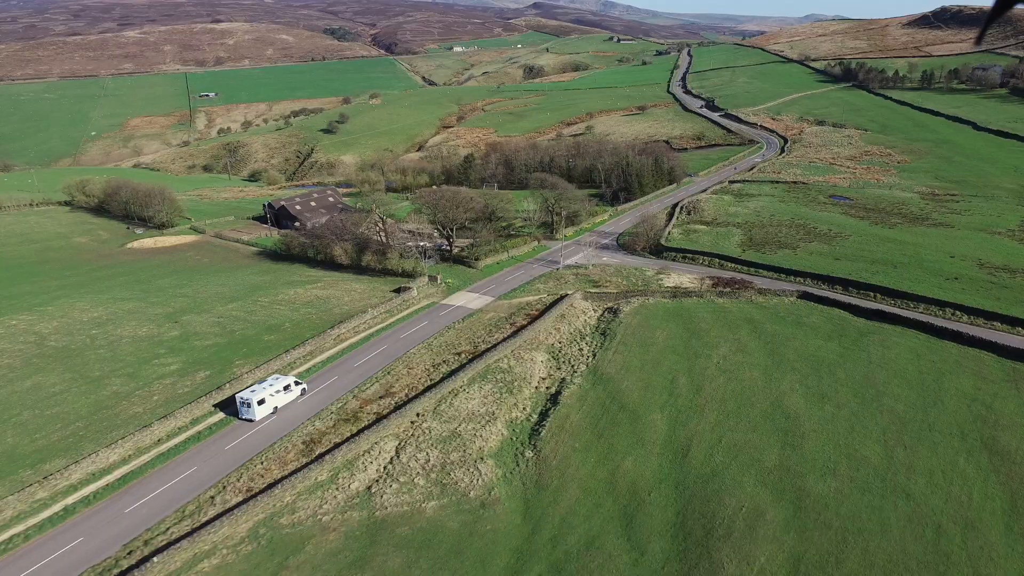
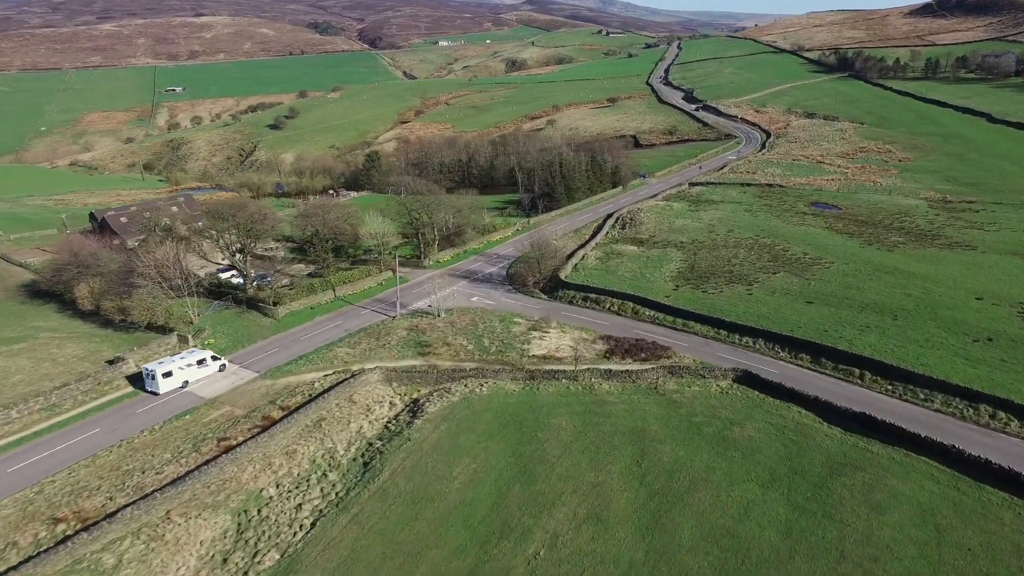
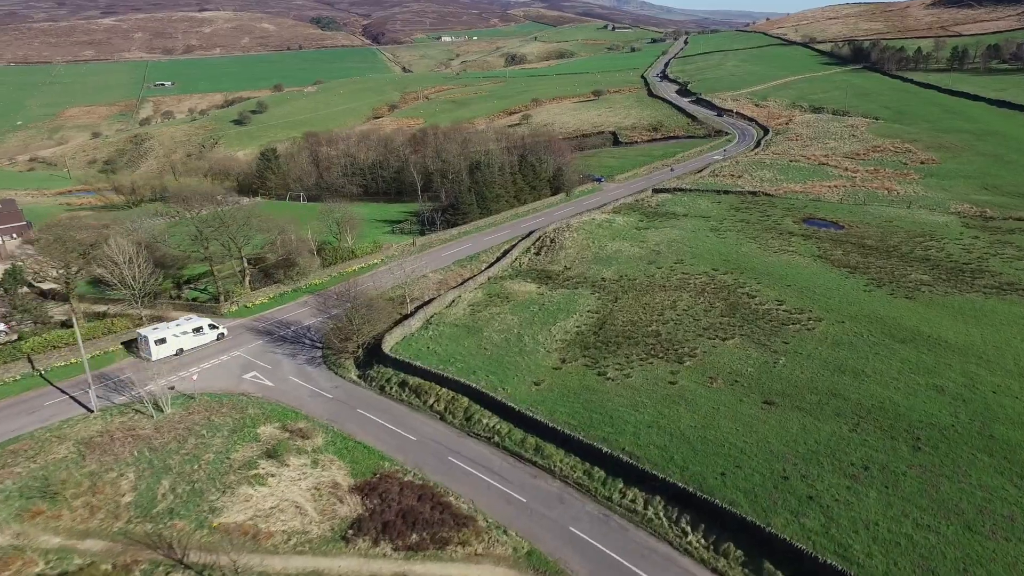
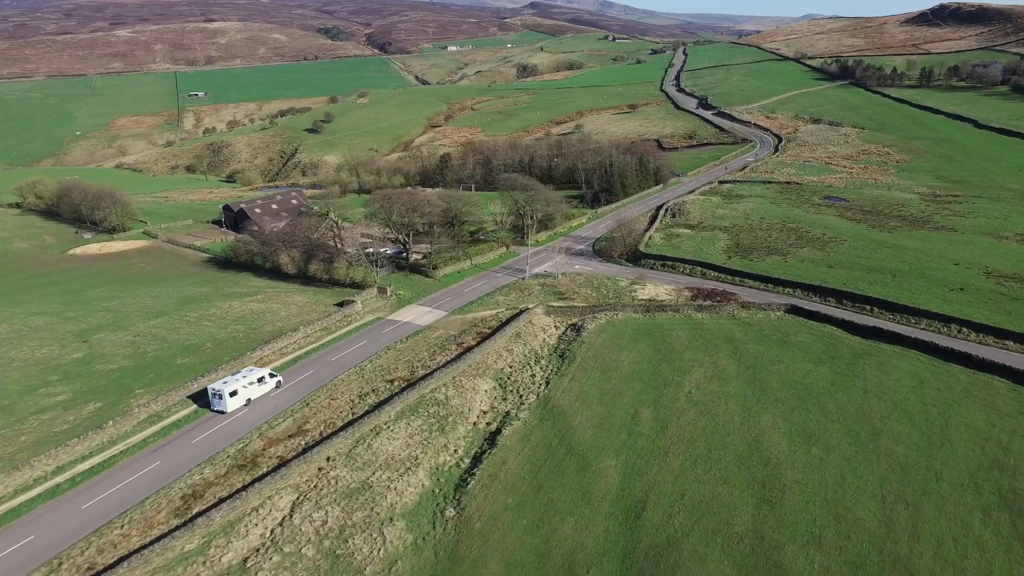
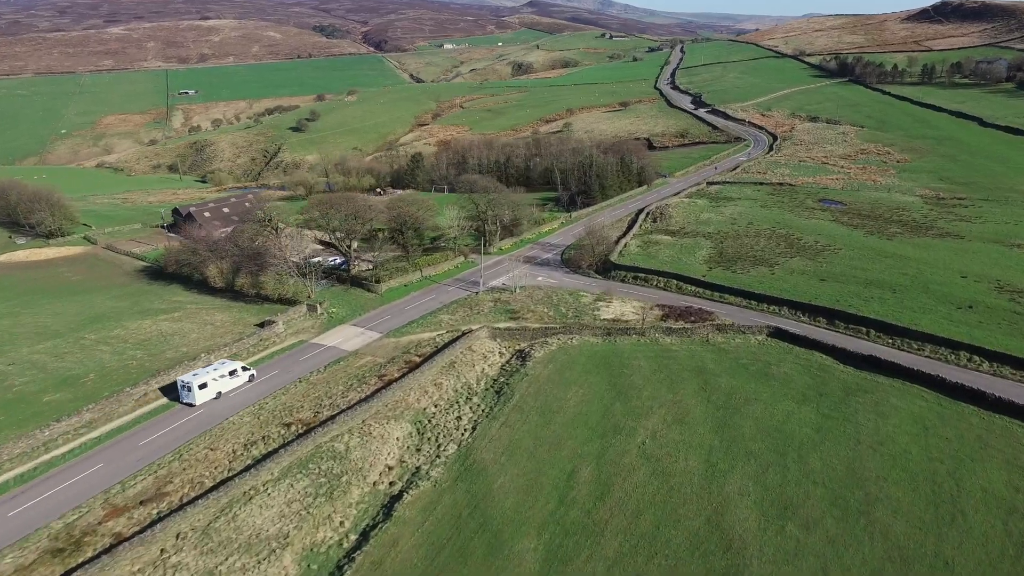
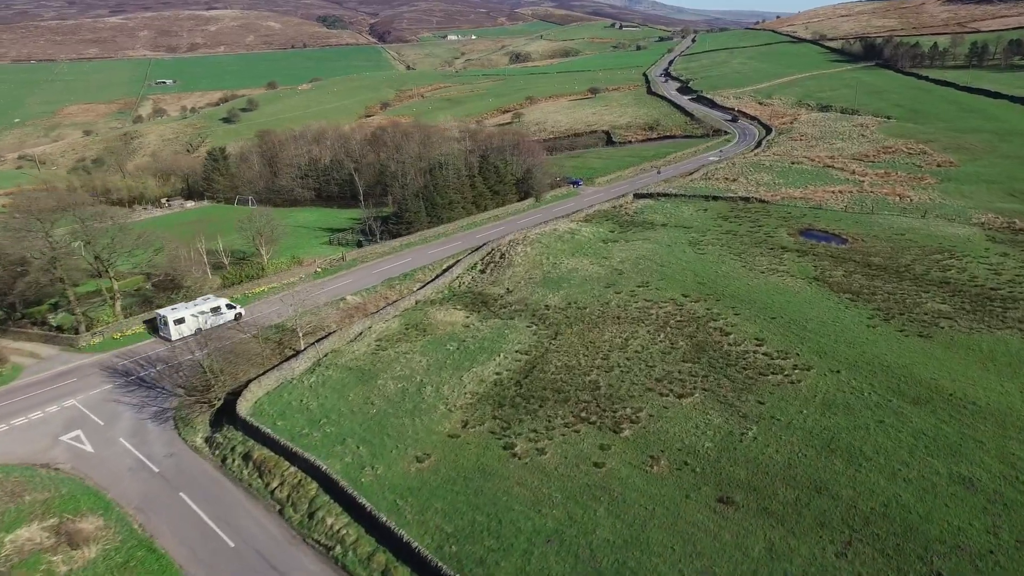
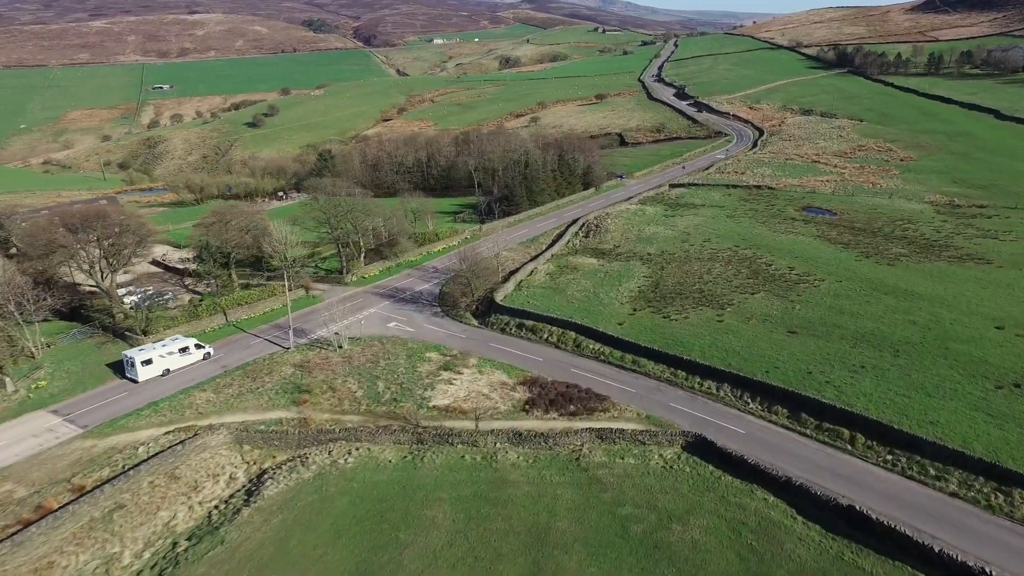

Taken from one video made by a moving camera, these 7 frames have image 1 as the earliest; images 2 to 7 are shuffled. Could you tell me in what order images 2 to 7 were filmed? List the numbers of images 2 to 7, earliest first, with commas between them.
4, 5, 2, 7, 3, 6
